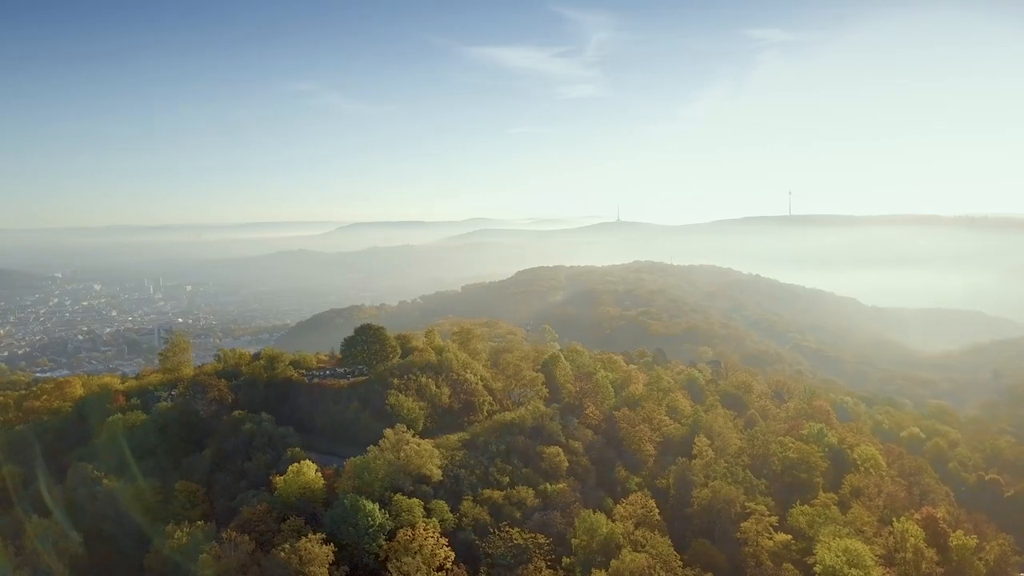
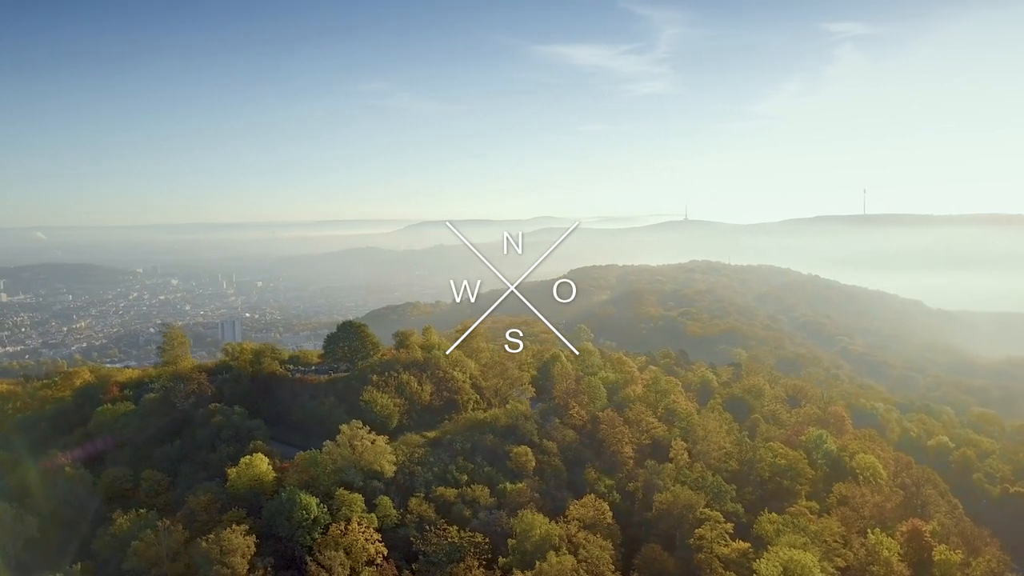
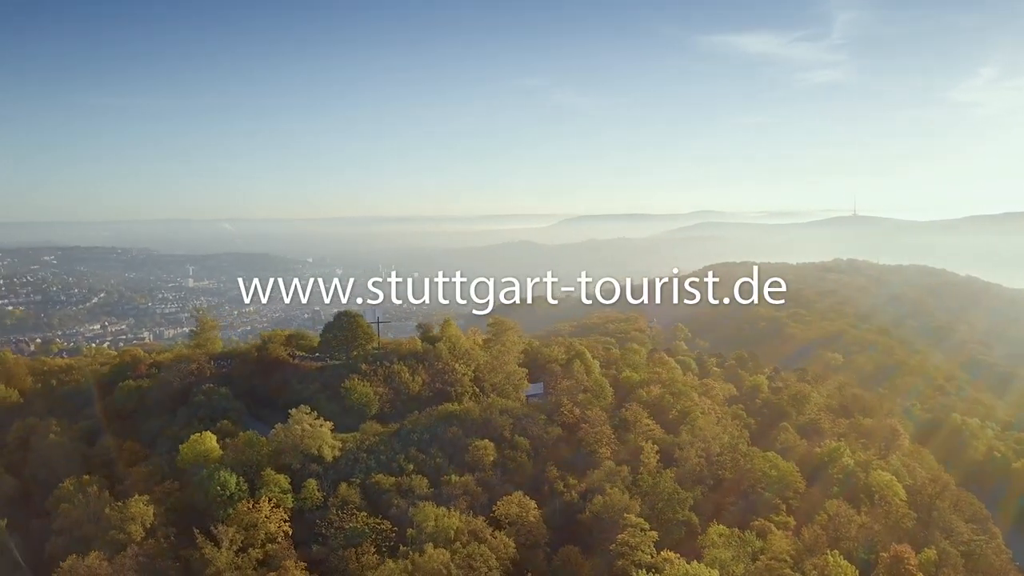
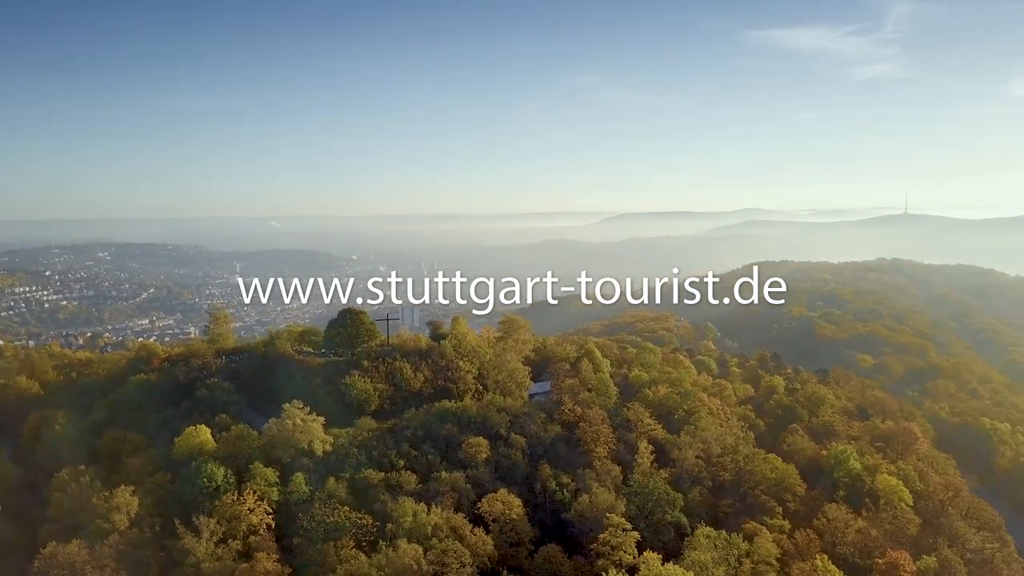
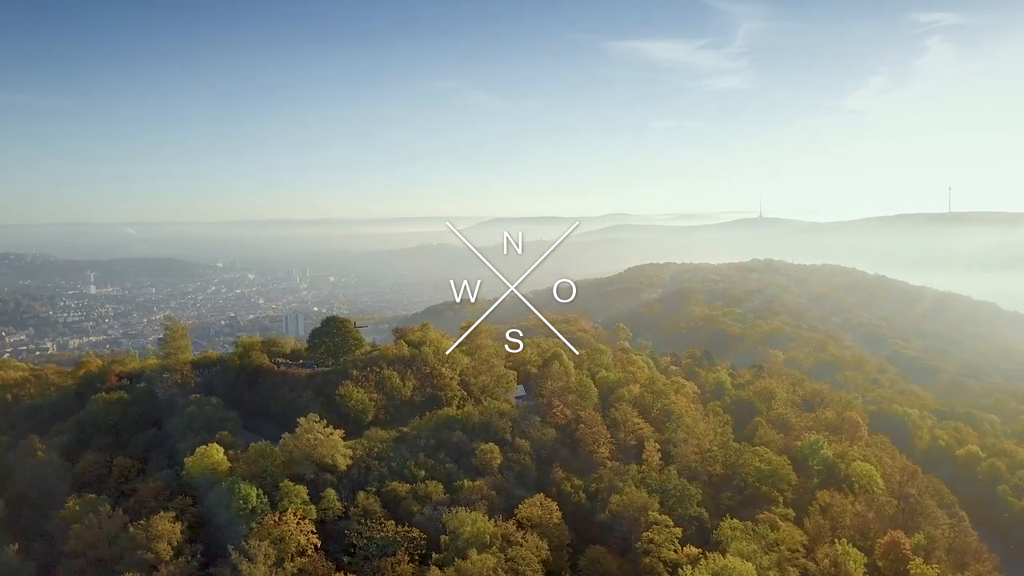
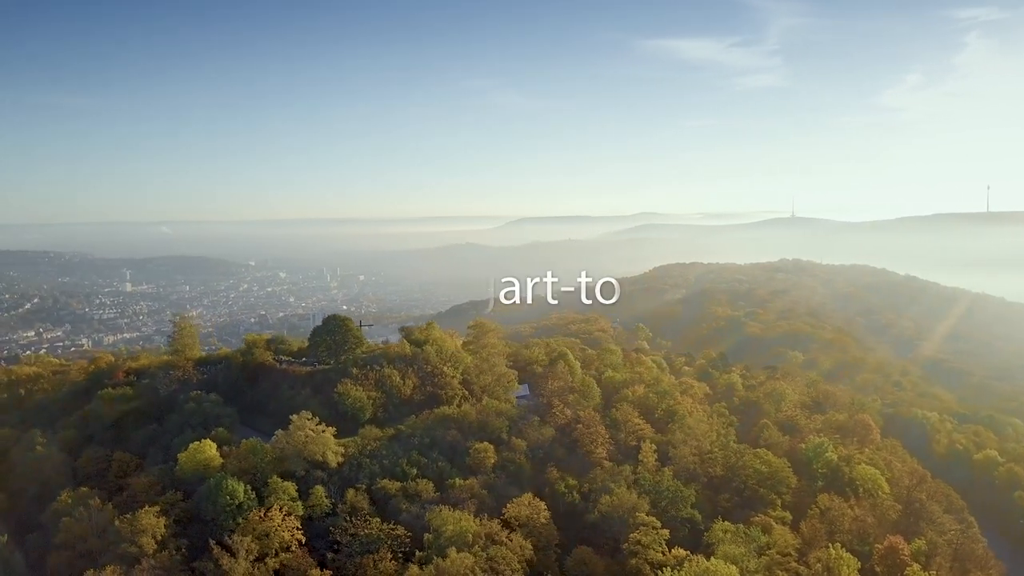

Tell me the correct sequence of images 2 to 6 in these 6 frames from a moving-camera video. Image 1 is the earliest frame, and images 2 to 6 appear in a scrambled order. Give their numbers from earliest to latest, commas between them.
2, 5, 6, 3, 4
